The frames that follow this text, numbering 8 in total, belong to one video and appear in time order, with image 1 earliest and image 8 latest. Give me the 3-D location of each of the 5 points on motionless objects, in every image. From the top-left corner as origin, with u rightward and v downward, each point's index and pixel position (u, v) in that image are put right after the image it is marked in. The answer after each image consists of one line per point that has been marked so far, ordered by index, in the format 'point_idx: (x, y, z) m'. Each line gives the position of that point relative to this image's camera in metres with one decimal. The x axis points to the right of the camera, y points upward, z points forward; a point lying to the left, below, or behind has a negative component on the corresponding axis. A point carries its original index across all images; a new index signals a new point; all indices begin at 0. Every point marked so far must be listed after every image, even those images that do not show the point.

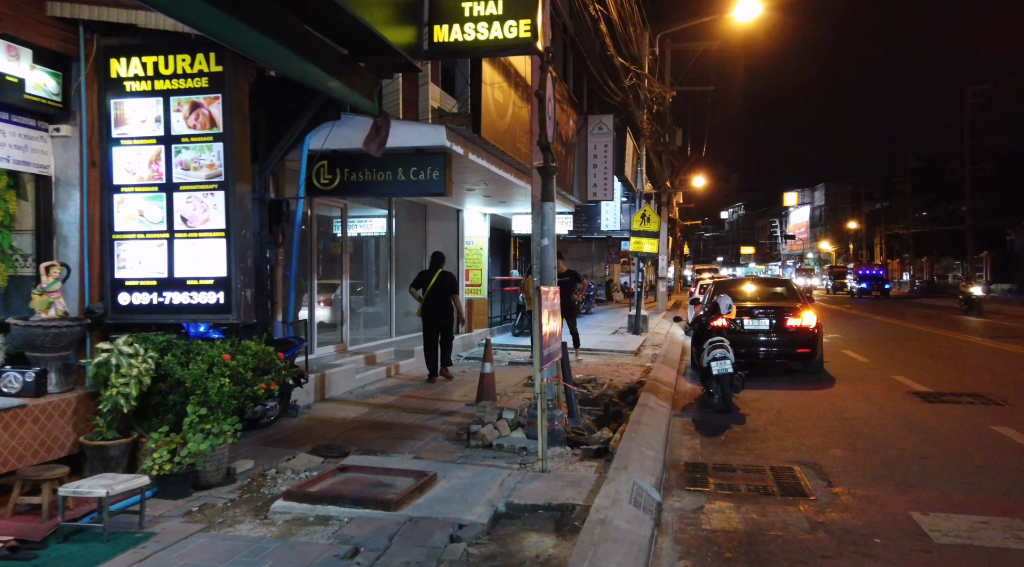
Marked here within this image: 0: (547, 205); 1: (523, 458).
0: (+0.4, +0.8, +7.4) m
1: (+0.1, -1.6, +6.6) m
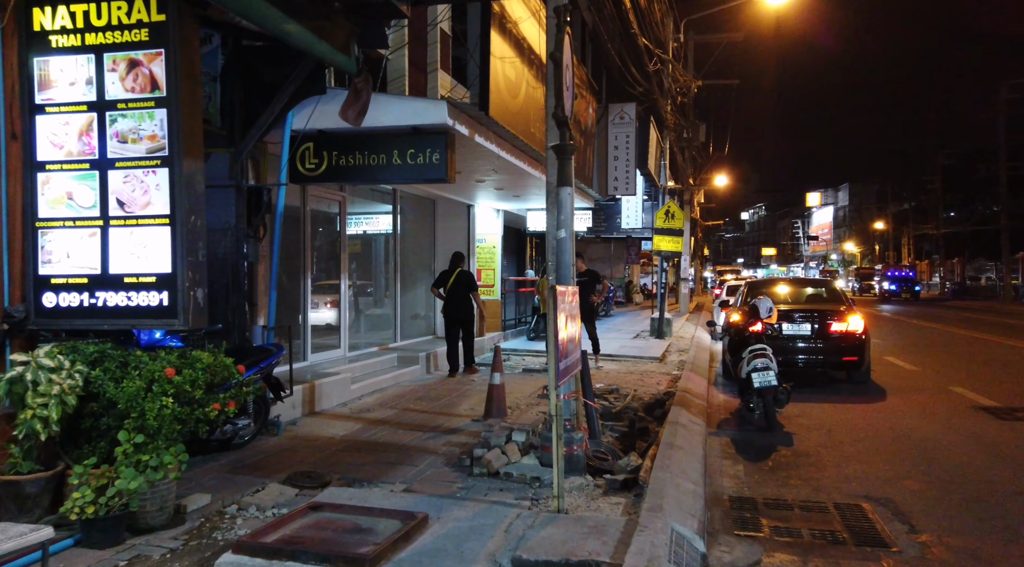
0: (+0.5, +0.8, +6.3) m
1: (+0.2, -1.6, +5.5) m
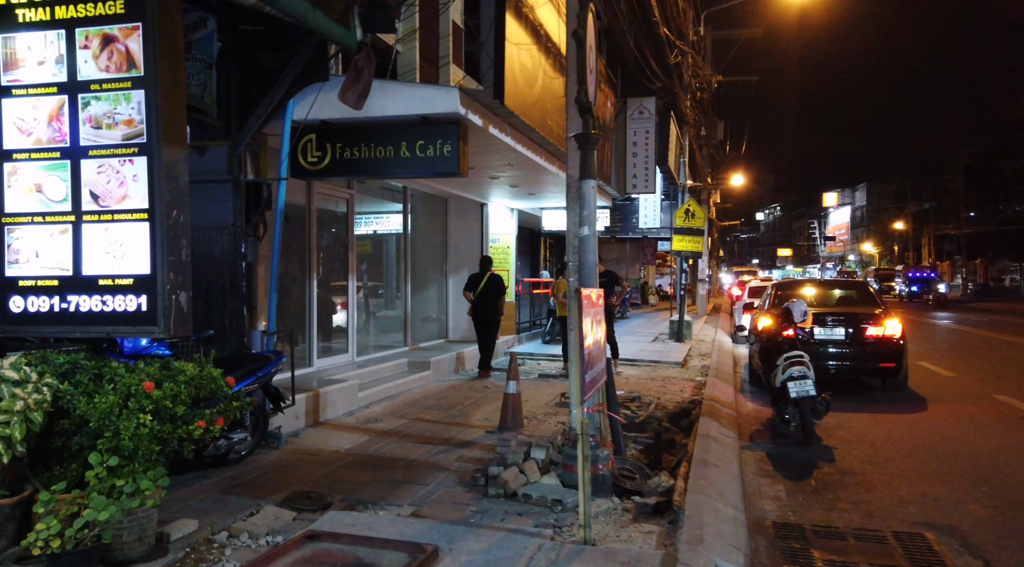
0: (+0.6, +0.8, +5.8) m
1: (+0.3, -1.6, +5.0) m
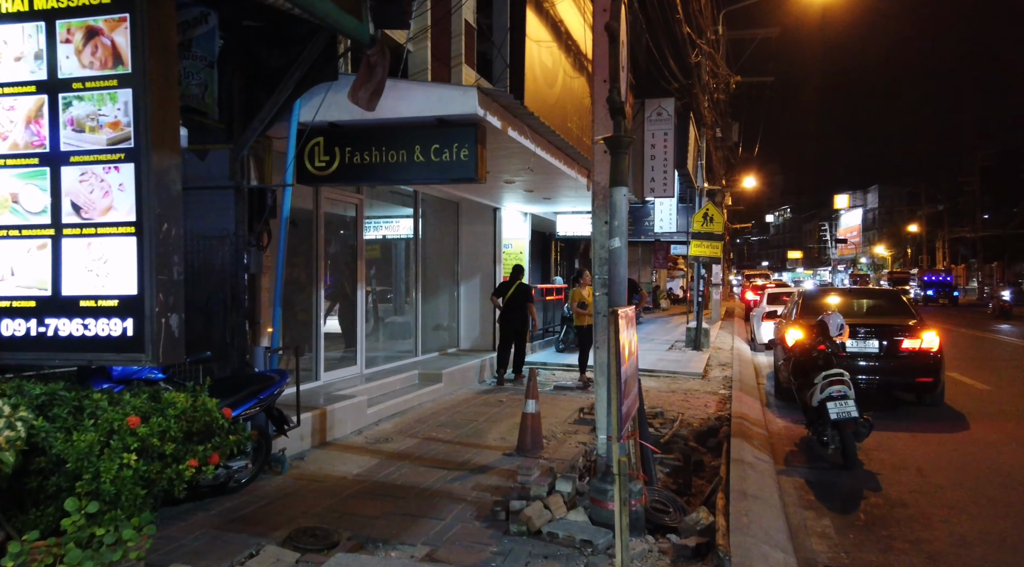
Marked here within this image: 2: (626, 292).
0: (+0.8, +0.7, +5.3) m
1: (+0.5, -1.8, +4.5) m
2: (+0.9, -0.1, +5.3) m
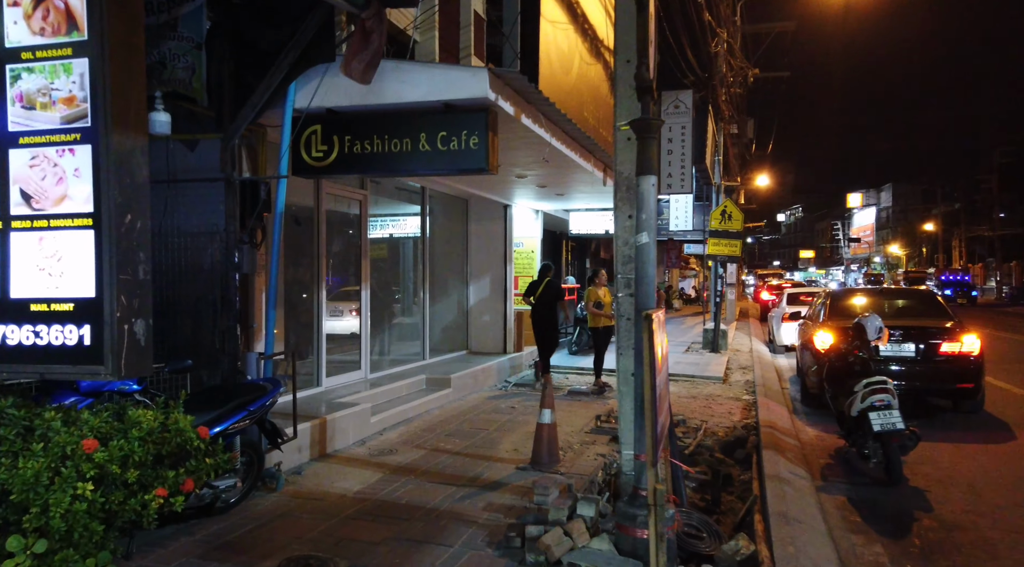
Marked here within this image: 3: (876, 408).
0: (+0.9, +0.7, +4.8) m
1: (+0.6, -1.8, +4.0) m
2: (+1.0, -0.1, +4.8) m
3: (+3.3, -1.1, +6.5) m
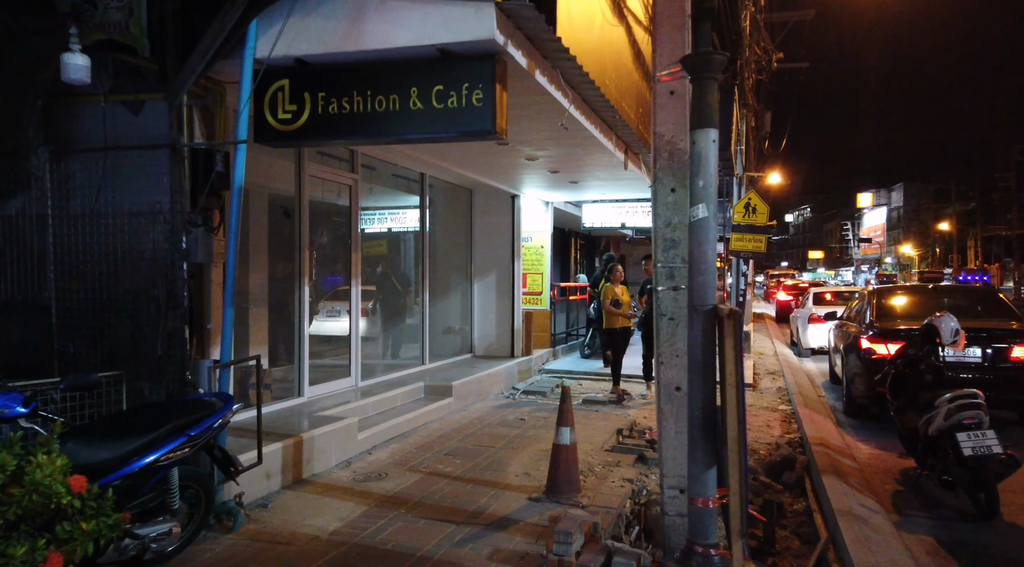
0: (+1.0, +0.8, +3.6) m
1: (+0.7, -1.7, +2.8) m
2: (+1.0, 0.0, +3.7) m
3: (+3.4, -1.1, +5.3) m
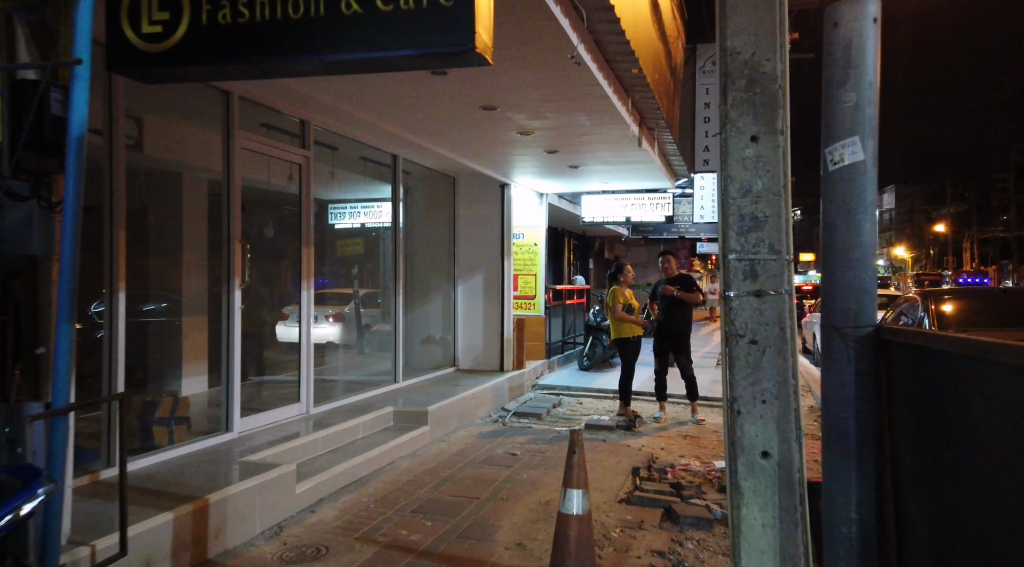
0: (+0.9, +0.8, +2.0) m
1: (+0.6, -1.7, +1.2) m
2: (+1.0, 0.0, +2.0) m
3: (+3.4, -1.1, +3.7) m
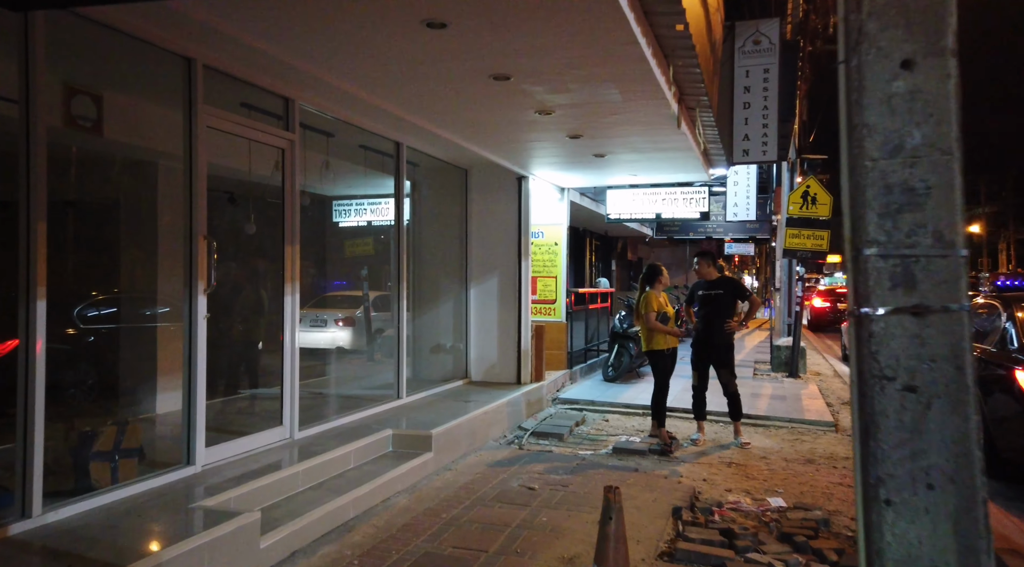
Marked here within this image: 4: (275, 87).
0: (+0.9, +0.7, +1.0) m
1: (+0.6, -1.7, +0.1) m
2: (+1.0, 0.0, +1.0) m
3: (+3.4, -1.1, +2.6) m
4: (-2.0, +1.7, +6.0) m
